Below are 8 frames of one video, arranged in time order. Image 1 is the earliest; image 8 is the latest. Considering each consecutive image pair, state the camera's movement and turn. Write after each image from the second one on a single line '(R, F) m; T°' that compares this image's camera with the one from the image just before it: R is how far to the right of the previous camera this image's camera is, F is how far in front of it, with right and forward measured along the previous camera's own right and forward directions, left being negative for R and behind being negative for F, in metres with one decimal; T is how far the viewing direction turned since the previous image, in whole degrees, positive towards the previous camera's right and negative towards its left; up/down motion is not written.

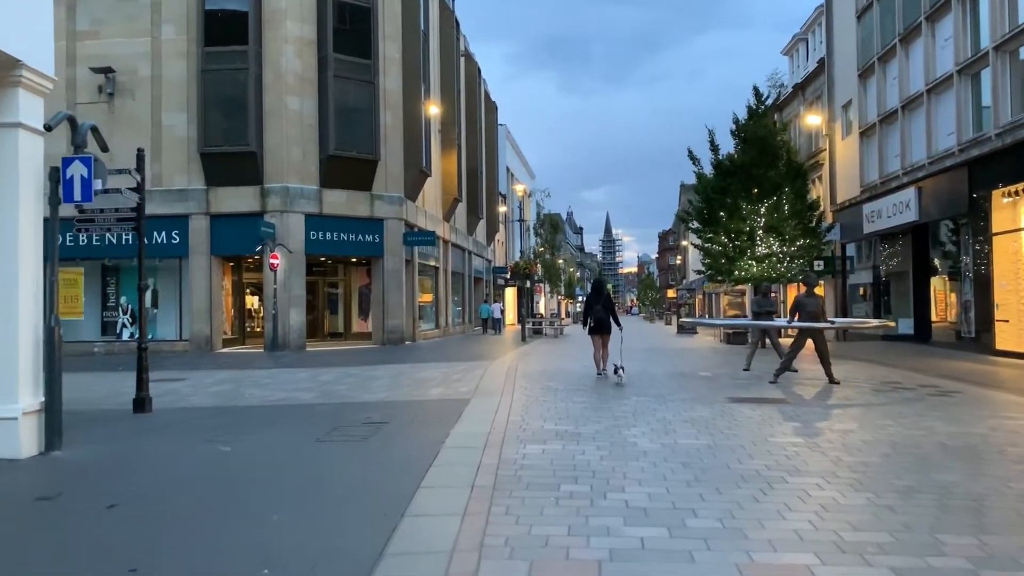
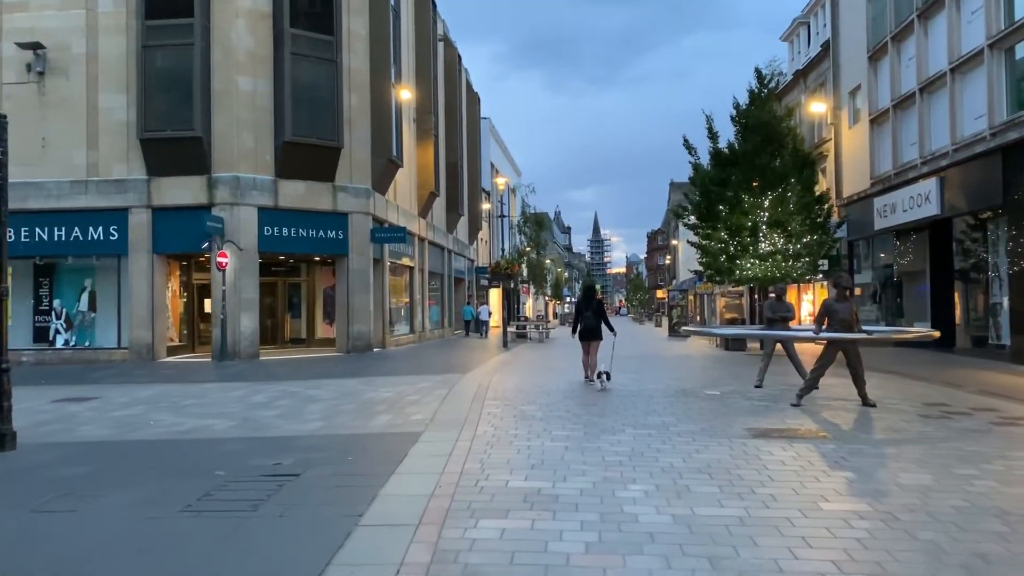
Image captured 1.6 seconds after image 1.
(+0.3, +2.3) m; +1°
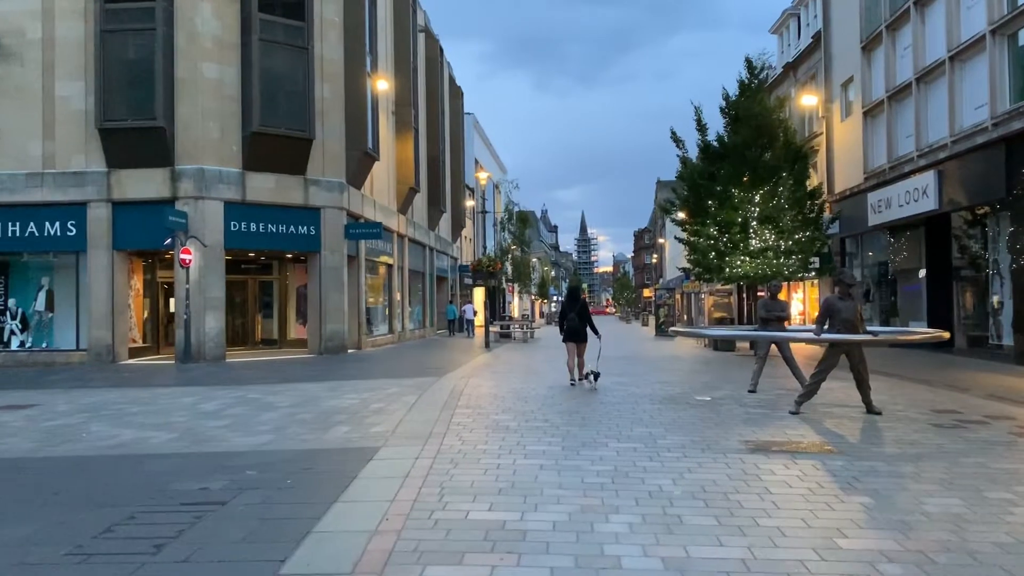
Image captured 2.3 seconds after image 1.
(+0.2, +0.9) m; +1°
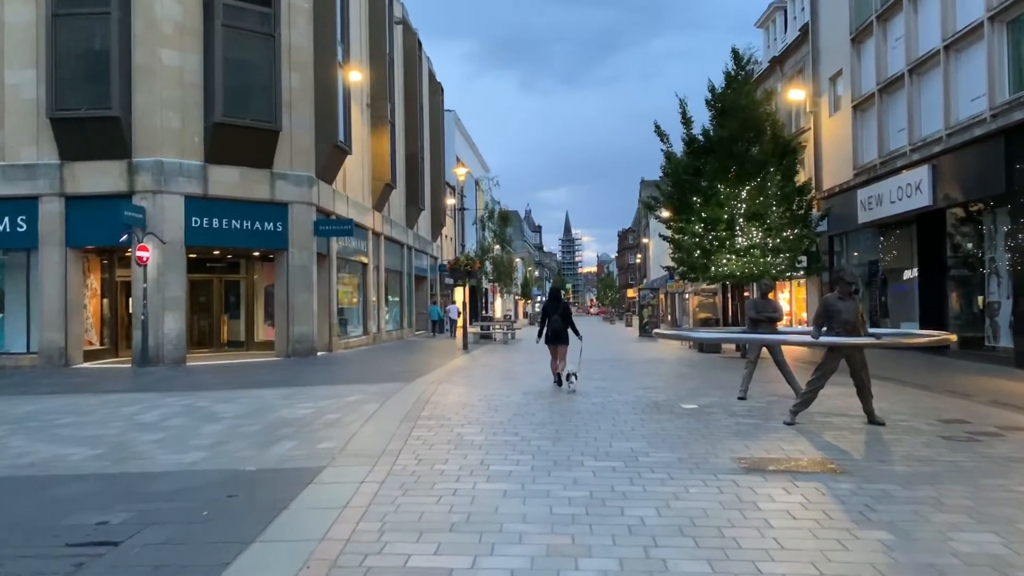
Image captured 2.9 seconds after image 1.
(+0.2, +0.9) m; +1°
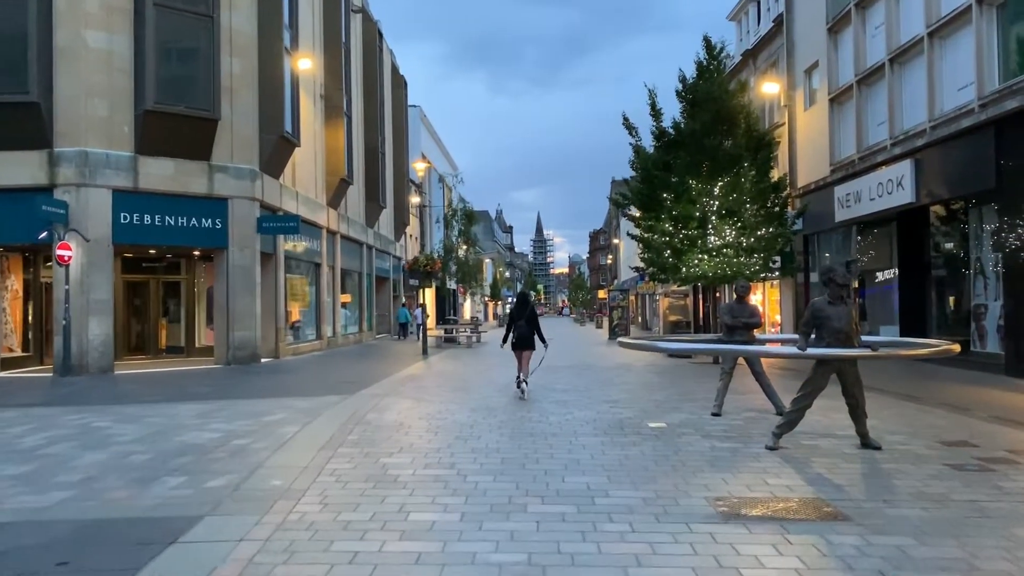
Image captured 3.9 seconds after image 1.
(+0.3, +1.3) m; +2°
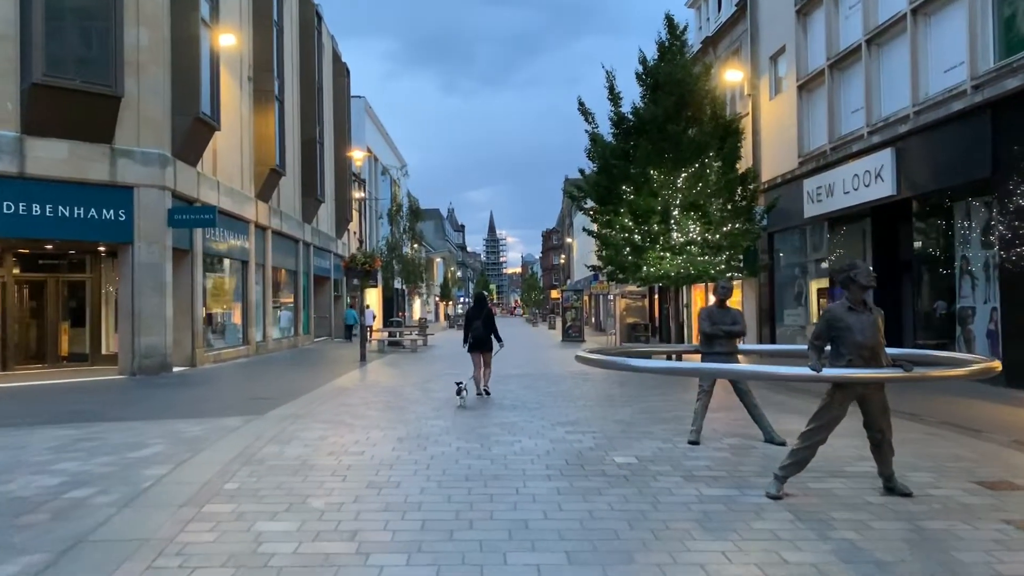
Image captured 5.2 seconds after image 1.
(+0.2, +1.8) m; +3°
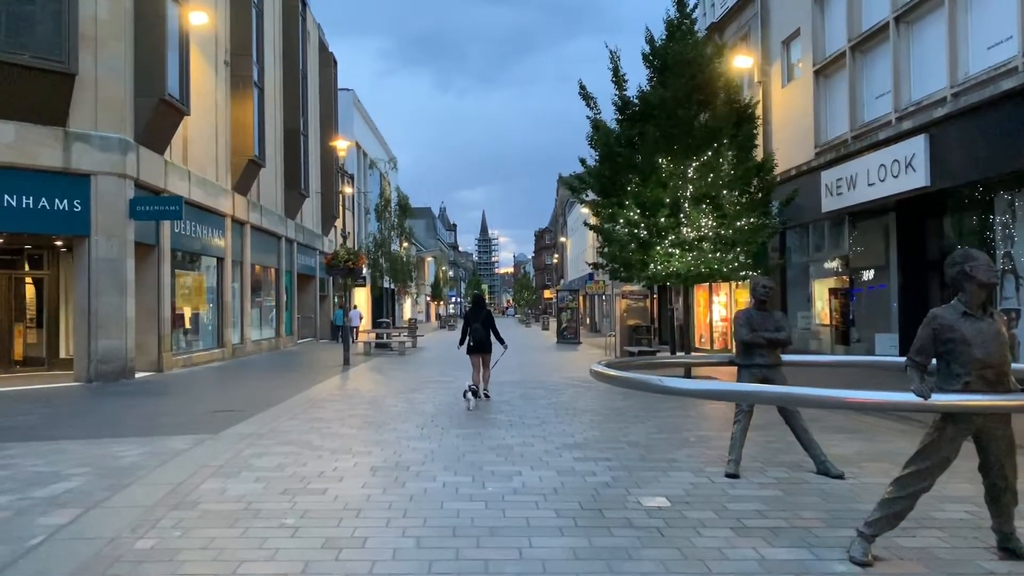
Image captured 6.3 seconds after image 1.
(-0.1, +1.5) m; +1°
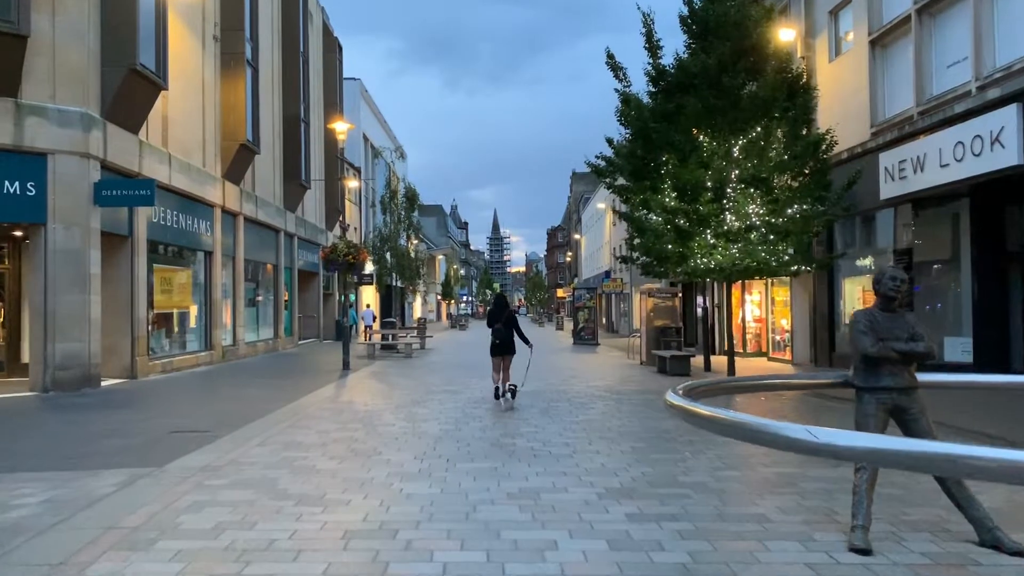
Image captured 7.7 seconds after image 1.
(-0.1, +2.0) m; -1°
